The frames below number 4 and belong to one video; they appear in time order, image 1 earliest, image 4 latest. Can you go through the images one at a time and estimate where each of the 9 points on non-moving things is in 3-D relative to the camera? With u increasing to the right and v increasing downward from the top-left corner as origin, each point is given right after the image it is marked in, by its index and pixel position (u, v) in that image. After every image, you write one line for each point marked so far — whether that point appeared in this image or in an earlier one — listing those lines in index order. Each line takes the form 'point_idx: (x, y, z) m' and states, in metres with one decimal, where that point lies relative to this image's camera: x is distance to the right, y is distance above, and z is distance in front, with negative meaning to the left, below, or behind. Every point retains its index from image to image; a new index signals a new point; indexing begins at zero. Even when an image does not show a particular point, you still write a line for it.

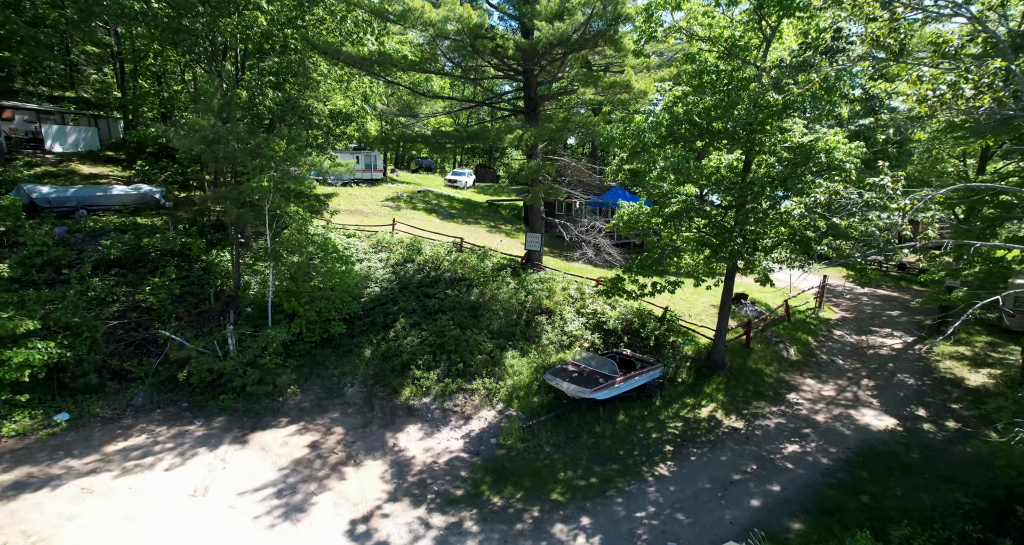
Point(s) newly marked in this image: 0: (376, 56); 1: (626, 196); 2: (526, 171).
0: (-3.6, +5.7, +14.2) m
1: (+4.2, +2.9, +20.0) m
2: (+0.4, +2.9, +15.6) m
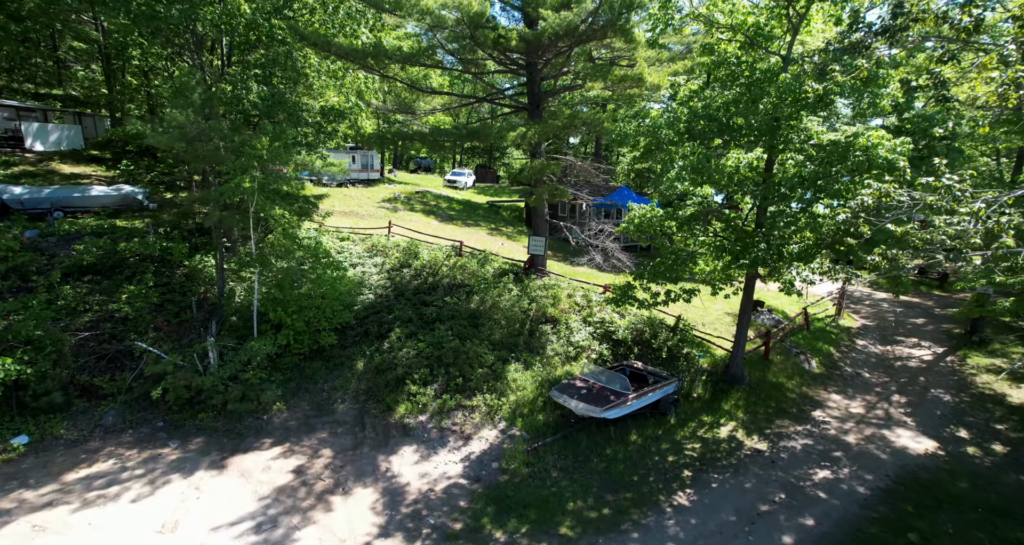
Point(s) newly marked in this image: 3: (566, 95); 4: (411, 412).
0: (-3.5, +5.5, +13.3) m
1: (+4.3, +2.7, +19.1) m
2: (+0.5, +2.7, +14.7) m
3: (+1.5, +4.9, +14.9) m
4: (-2.1, -3.0, +11.4) m
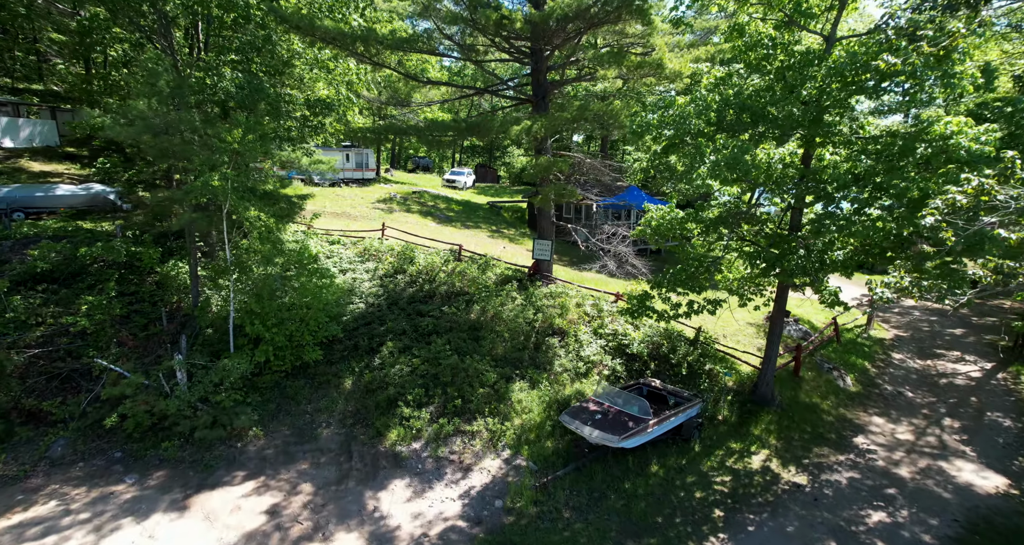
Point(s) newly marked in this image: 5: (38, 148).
0: (-3.4, +5.4, +12.0) m
1: (+4.4, +2.5, +17.8) m
2: (+0.6, +2.6, +13.4) m
3: (+1.6, +4.7, +13.6) m
4: (-2.0, -3.1, +10.2) m
5: (-17.0, +4.5, +19.4) m
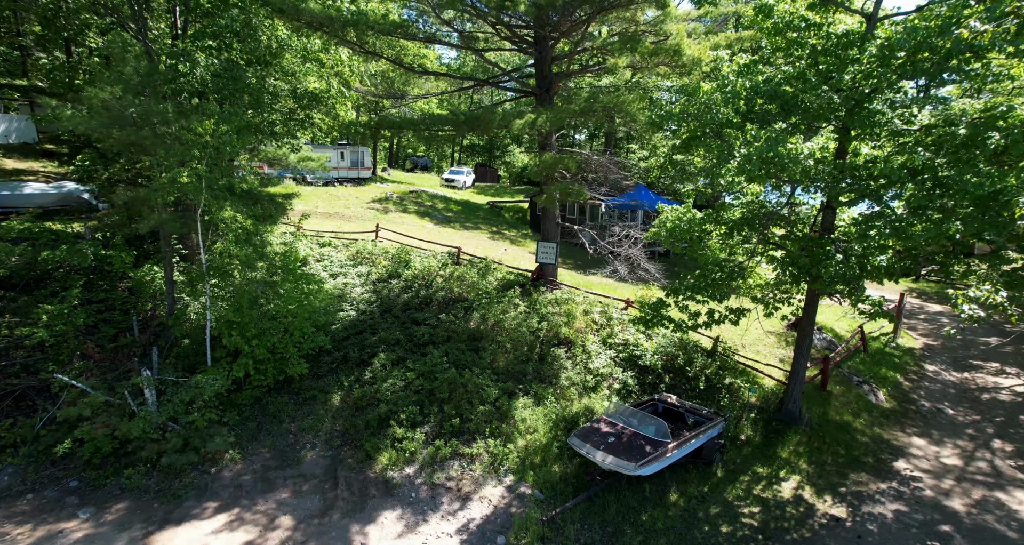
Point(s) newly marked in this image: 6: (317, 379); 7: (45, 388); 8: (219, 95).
0: (-3.3, +5.2, +11.1) m
1: (+4.4, +2.4, +16.9) m
2: (+0.6, +2.5, +12.5) m
3: (+1.6, +4.6, +12.6) m
4: (-2.0, -3.2, +9.2) m
5: (-16.9, +4.3, +18.4) m
6: (-4.0, -2.1, +10.9) m
7: (-7.8, -1.9, +9.0) m
8: (-5.6, +3.4, +10.5) m
